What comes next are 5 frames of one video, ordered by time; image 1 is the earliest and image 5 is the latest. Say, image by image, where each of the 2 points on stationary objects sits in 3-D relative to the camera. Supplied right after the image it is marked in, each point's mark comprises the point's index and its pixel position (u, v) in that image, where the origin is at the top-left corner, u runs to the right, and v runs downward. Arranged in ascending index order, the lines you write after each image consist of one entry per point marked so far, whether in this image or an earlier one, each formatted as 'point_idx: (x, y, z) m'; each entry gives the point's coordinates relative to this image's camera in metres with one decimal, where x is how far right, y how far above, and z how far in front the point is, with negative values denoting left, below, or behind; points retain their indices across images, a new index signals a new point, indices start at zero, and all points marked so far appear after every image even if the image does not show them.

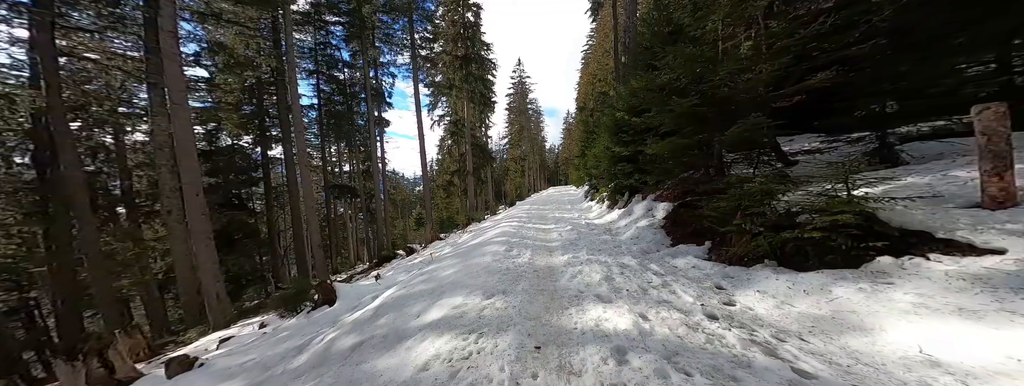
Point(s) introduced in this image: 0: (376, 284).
0: (-3.8, -2.4, +7.5) m
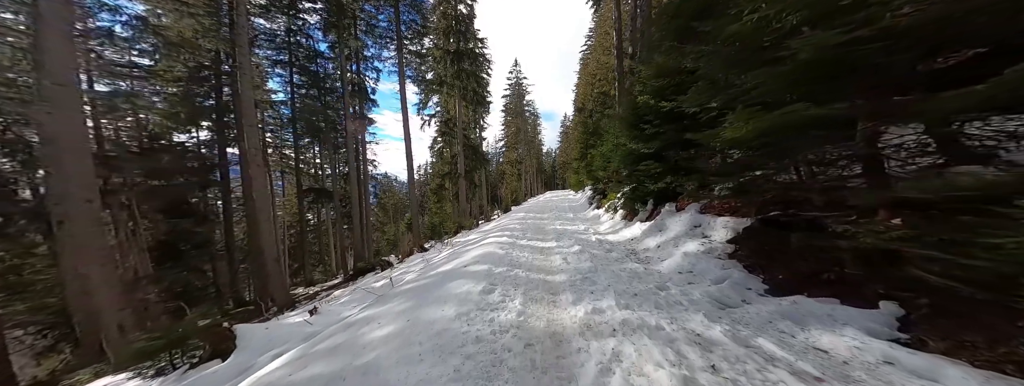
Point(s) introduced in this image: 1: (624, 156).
0: (-4.0, -2.5, +5.4) m
1: (+3.0, +1.0, +7.4) m
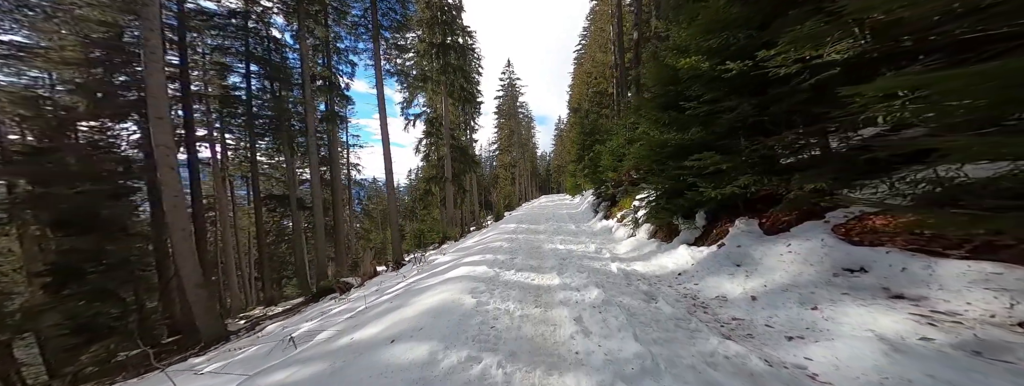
0: (-4.3, -2.6, +3.0) m
1: (+2.7, +0.8, +5.2) m
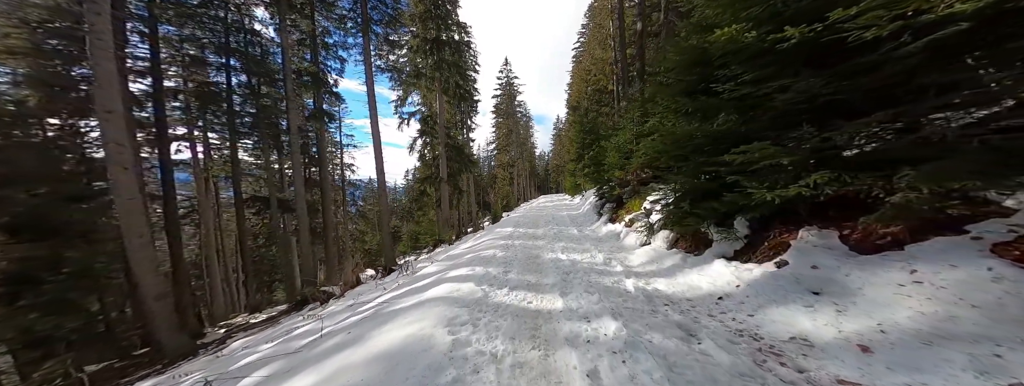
0: (-4.4, -2.6, +2.1) m
1: (+2.6, +0.8, +4.3) m
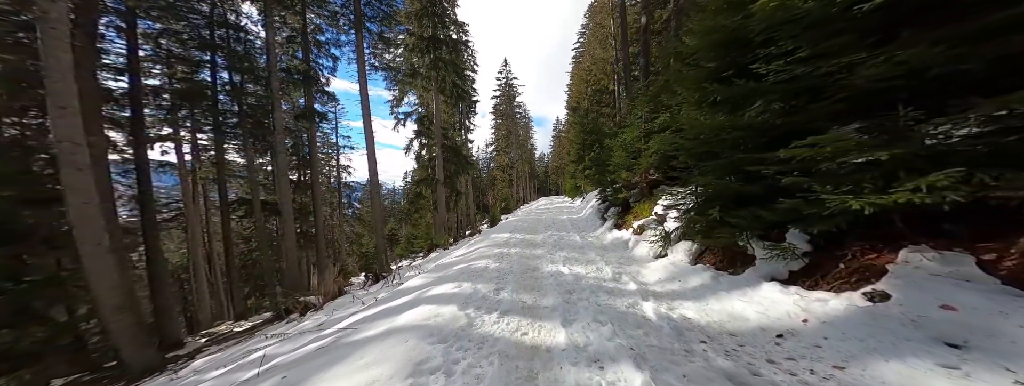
0: (-4.5, -2.6, +1.3) m
1: (+2.5, +0.8, +3.6) m
